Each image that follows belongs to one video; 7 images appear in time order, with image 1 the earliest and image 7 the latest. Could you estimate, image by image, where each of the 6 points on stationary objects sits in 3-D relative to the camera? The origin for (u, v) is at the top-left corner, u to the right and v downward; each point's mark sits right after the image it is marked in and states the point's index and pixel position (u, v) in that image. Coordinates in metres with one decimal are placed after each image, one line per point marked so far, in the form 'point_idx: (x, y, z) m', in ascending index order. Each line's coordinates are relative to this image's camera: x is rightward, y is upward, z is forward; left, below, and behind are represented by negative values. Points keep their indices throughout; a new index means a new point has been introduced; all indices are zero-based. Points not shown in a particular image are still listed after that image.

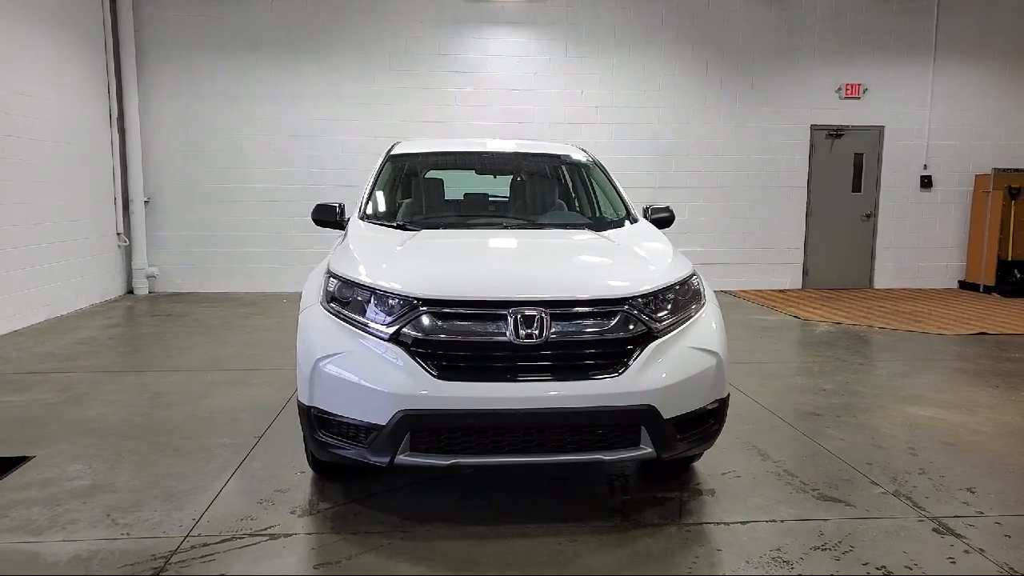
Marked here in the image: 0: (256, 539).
0: (-0.8, -0.8, +2.5) m
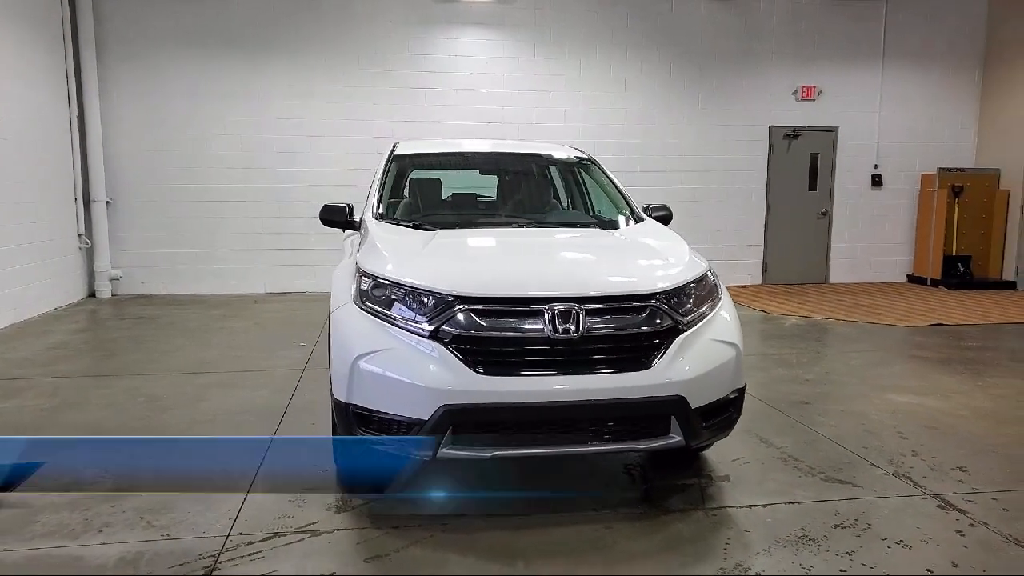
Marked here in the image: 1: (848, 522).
0: (-0.7, -0.8, +2.5) m
1: (+1.2, -0.8, +2.6) m
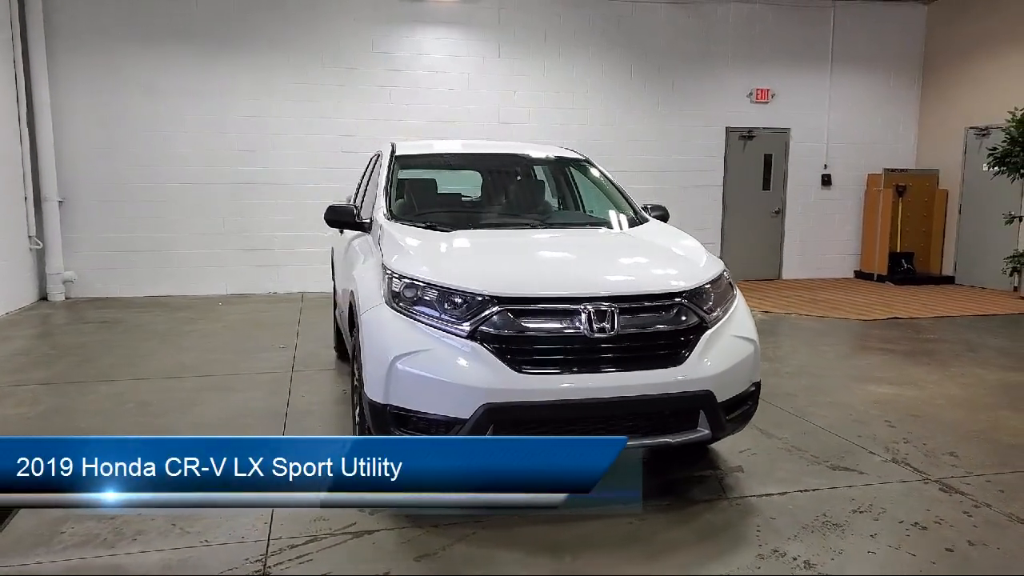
0: (-0.6, -0.8, +2.5) m
1: (+1.3, -0.8, +2.8) m
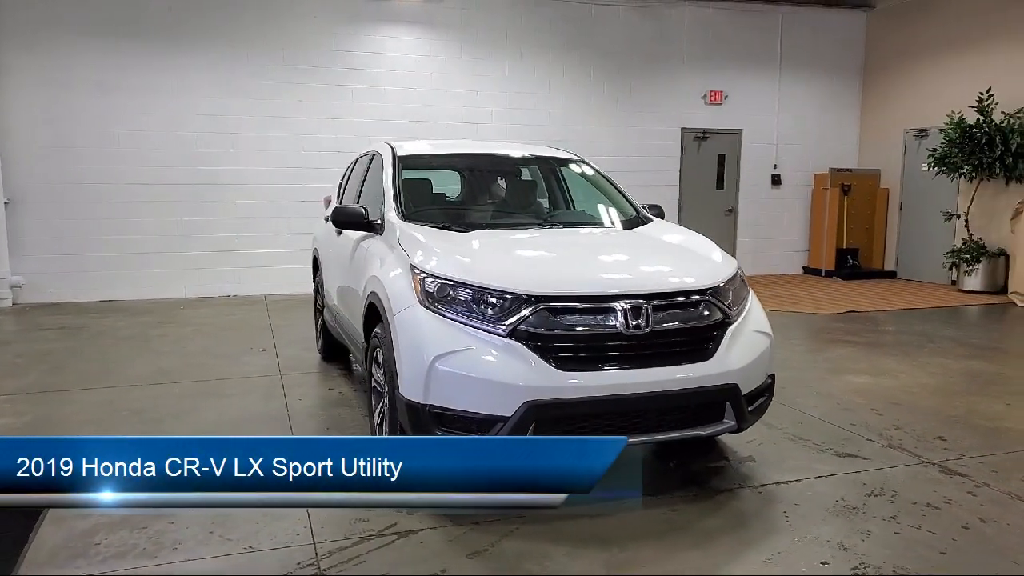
0: (-0.4, -0.8, +2.5) m
1: (+1.5, -0.8, +2.9) m
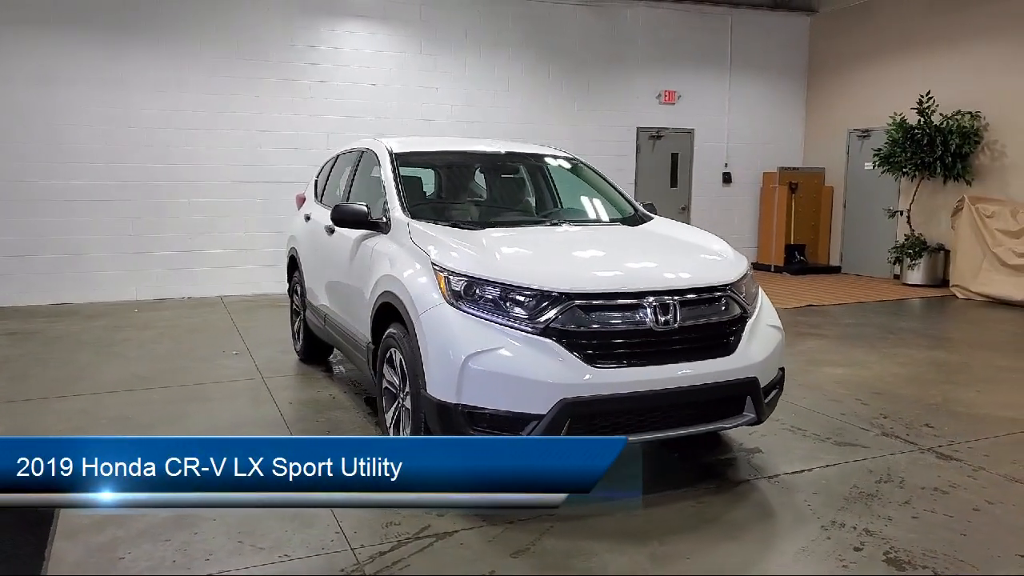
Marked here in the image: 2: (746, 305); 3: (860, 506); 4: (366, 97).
0: (-0.3, -0.8, +2.5) m
1: (+1.5, -0.8, +3.1) m
2: (+0.9, -0.1, +3.0) m
3: (+1.3, -0.8, +2.8) m
4: (-1.9, +2.5, +9.8) m
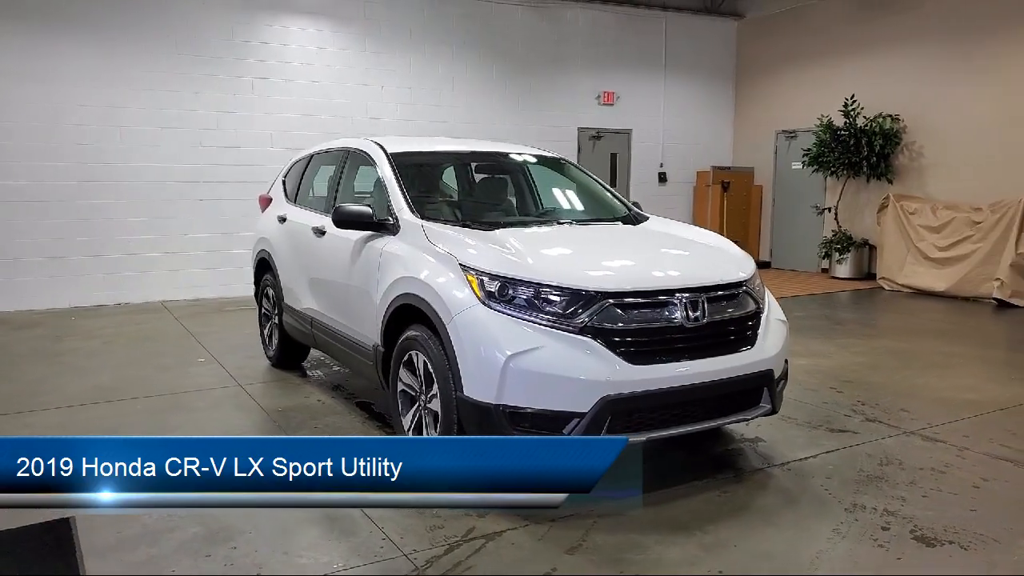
0: (-0.1, -0.8, +2.5) m
1: (+1.6, -0.8, +3.2) m
2: (+1.0, -0.1, +3.1) m
3: (+1.4, -0.8, +2.9) m
4: (-2.6, +2.5, +9.5) m
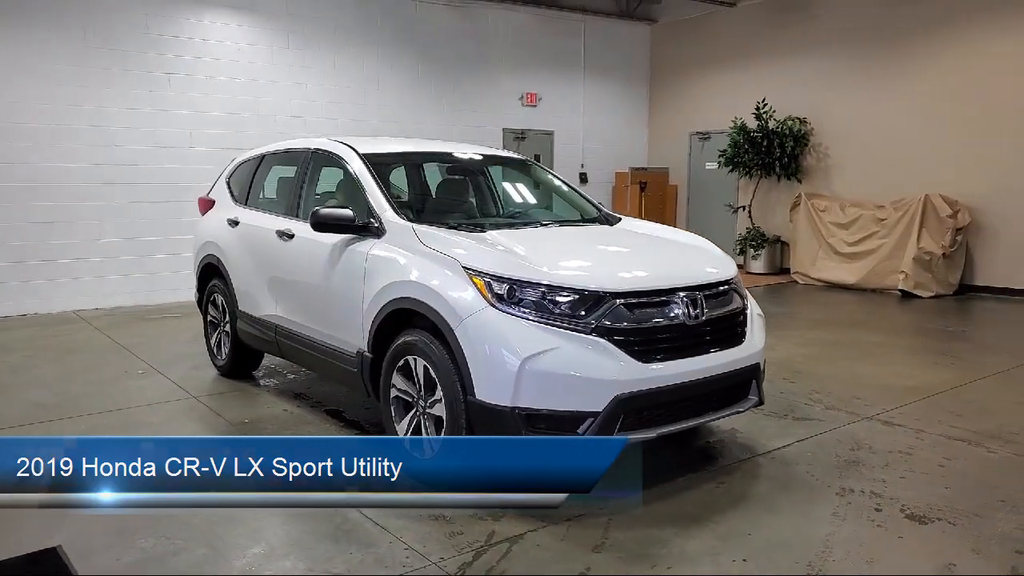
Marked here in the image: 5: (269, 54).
0: (0.0, -0.9, +2.4) m
1: (+1.6, -0.7, +3.5) m
2: (+1.0, 0.0, +3.3) m
3: (+1.4, -0.8, +3.1) m
4: (-3.4, +2.4, +9.1) m
5: (-3.0, +3.0, +9.4) m
